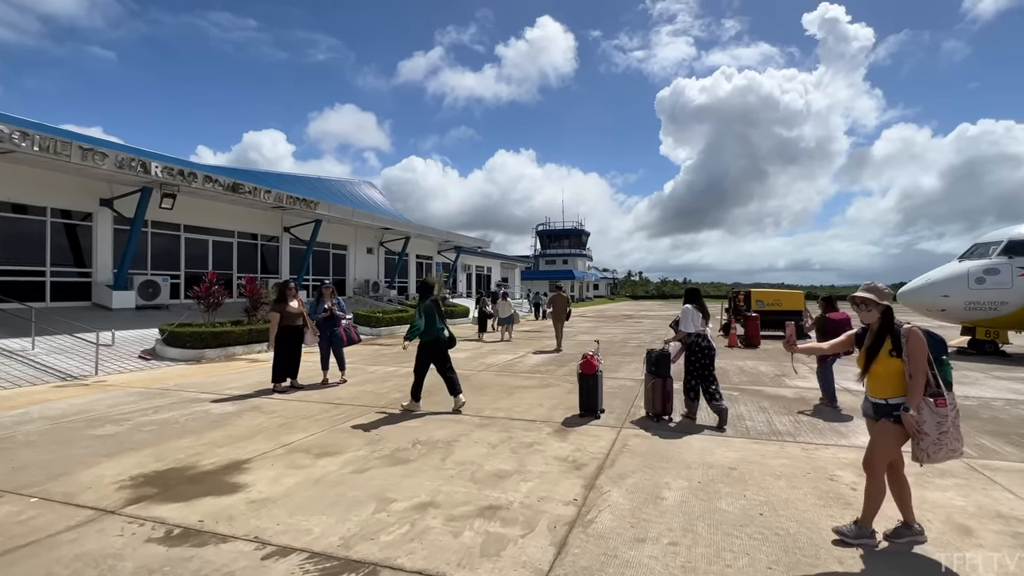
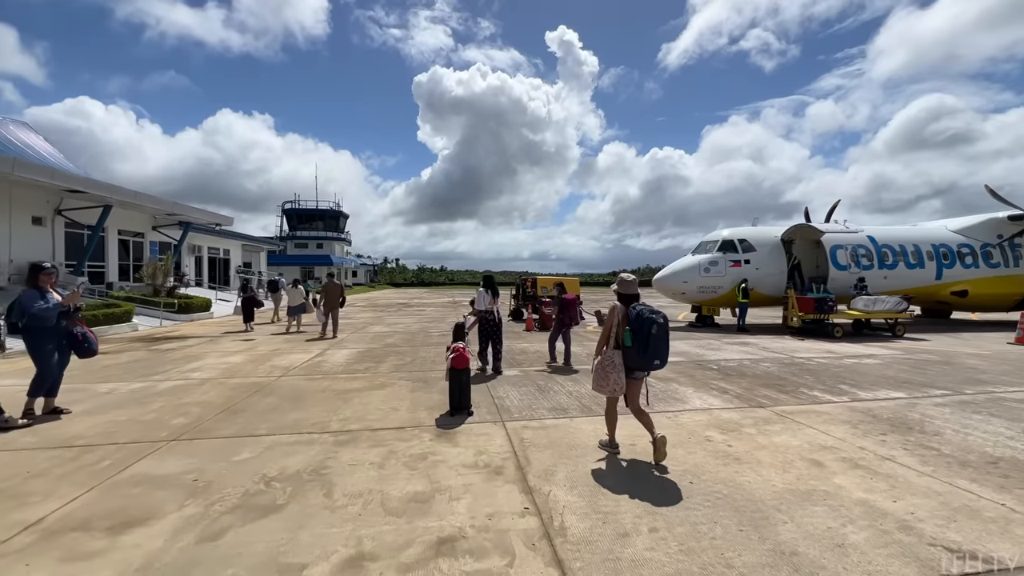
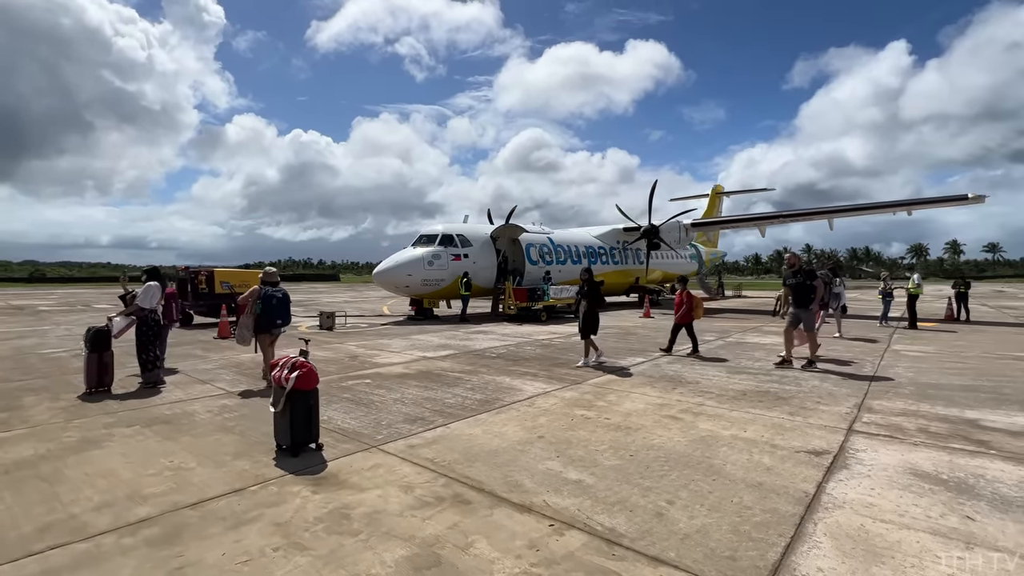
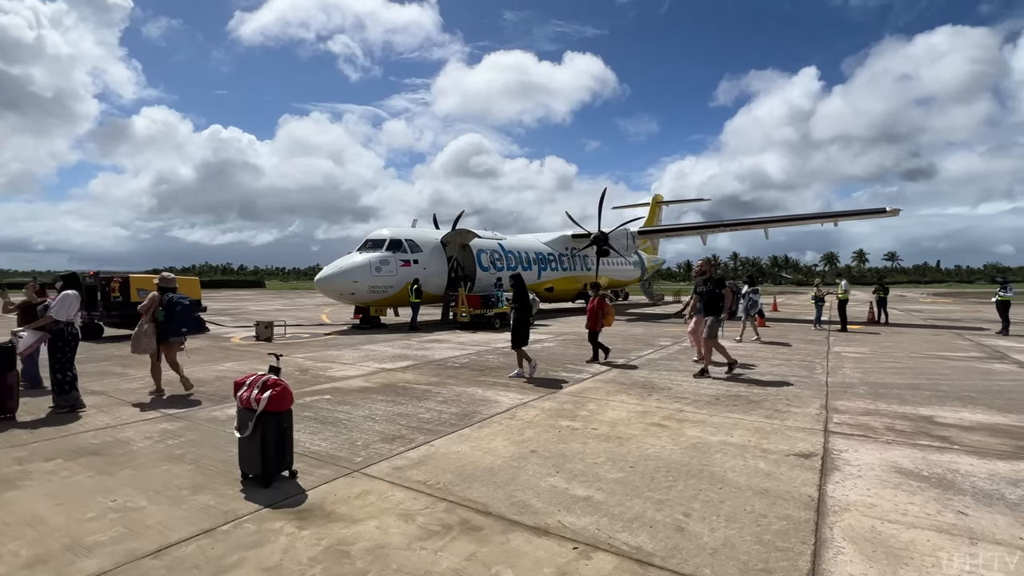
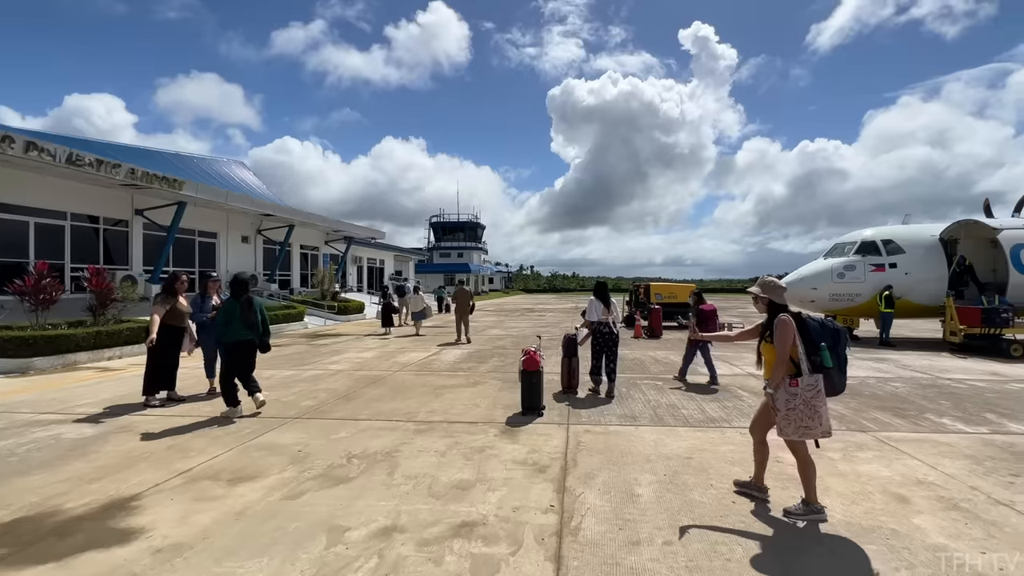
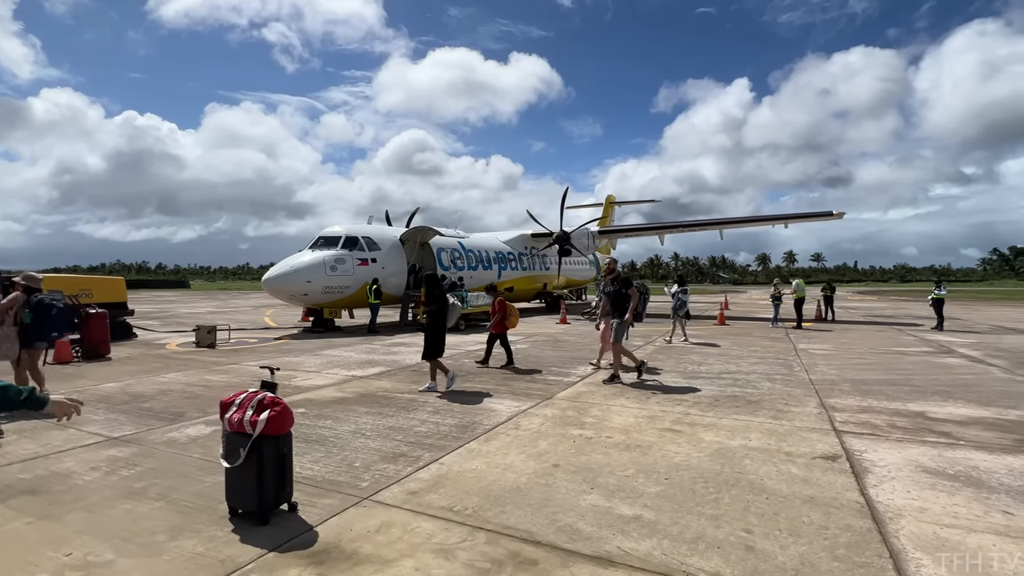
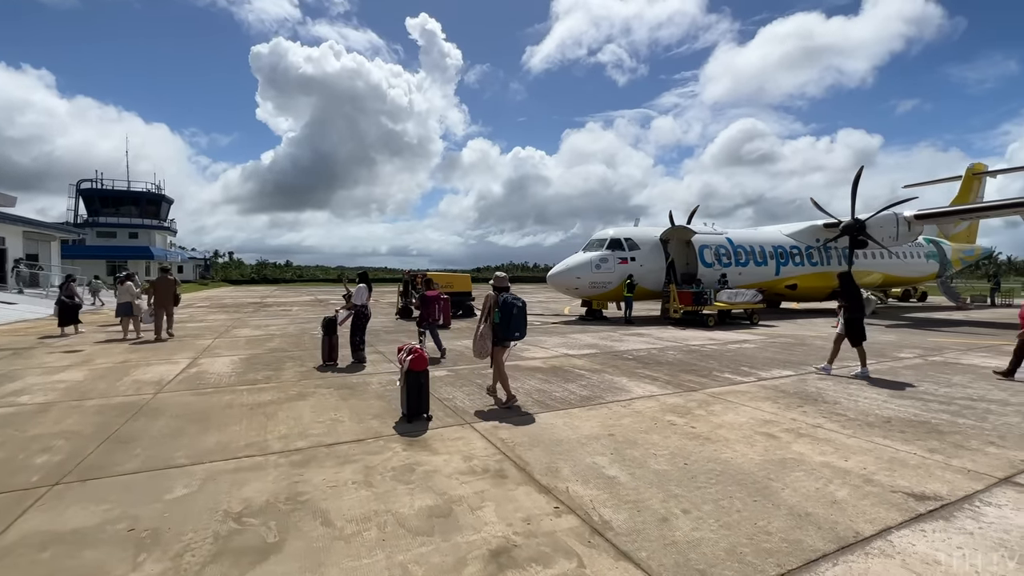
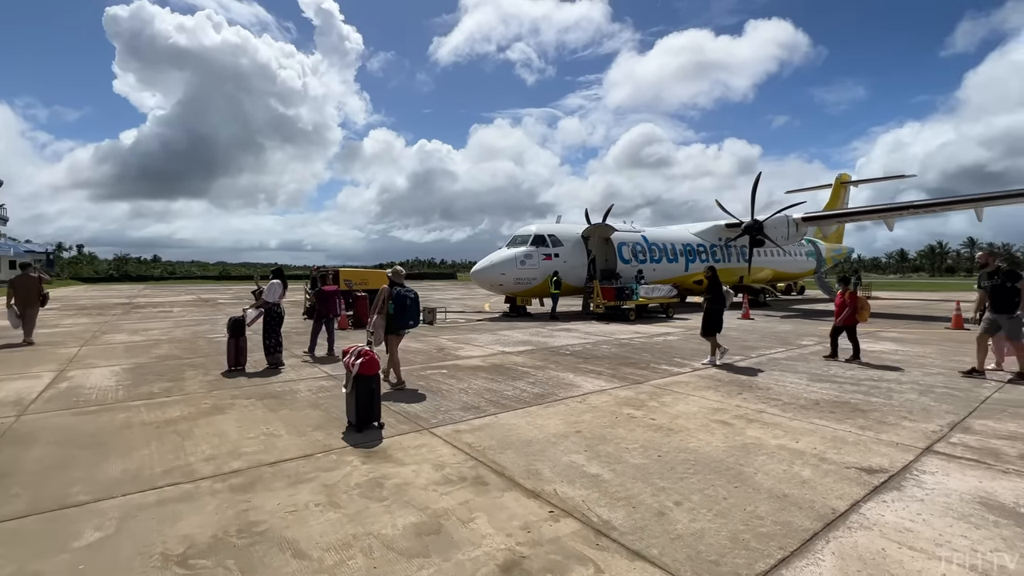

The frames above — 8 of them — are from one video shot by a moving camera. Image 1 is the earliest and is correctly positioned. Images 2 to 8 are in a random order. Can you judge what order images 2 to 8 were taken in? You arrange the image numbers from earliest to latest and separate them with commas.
5, 2, 7, 8, 3, 4, 6
